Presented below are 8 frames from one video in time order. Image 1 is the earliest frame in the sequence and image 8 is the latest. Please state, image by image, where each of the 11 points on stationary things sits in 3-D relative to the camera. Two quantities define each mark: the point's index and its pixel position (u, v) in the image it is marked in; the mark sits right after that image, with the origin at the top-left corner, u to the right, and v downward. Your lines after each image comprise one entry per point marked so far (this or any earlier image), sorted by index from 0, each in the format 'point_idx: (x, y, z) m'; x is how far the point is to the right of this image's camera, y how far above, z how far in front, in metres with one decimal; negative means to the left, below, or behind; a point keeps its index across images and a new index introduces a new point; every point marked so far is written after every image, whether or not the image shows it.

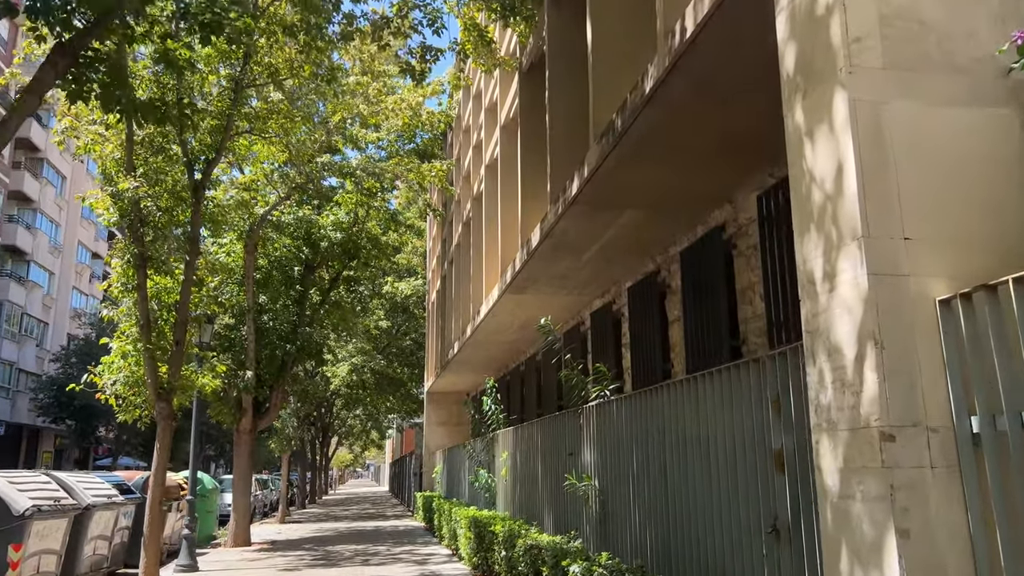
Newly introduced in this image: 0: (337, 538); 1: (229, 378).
0: (-4.1, -5.8, +18.4) m
1: (-6.1, -2.0, +16.9) m
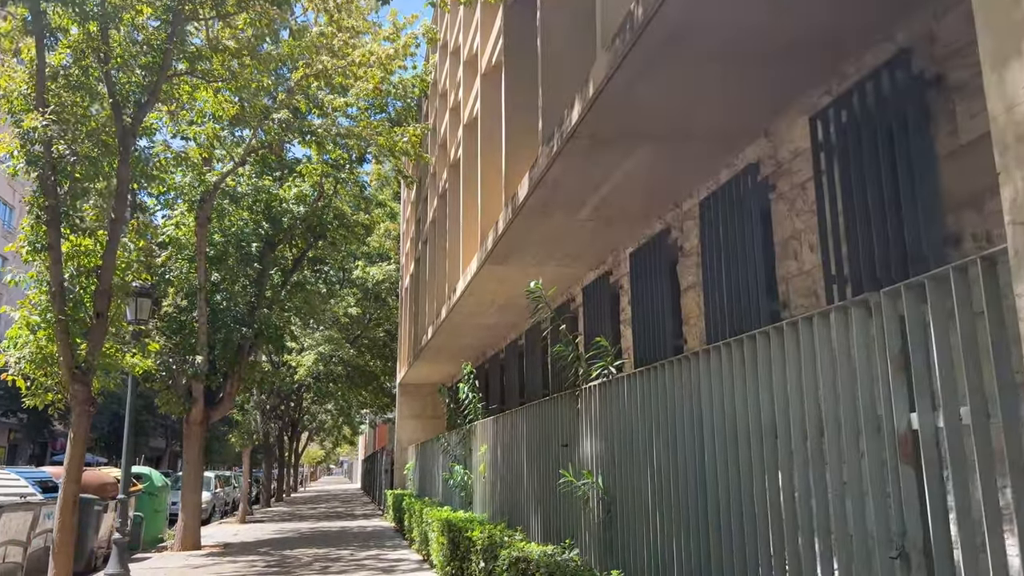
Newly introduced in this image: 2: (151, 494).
0: (-4.6, -5.4, +16.8) m
1: (-6.5, -1.5, +15.3) m
2: (-7.8, -4.5, +17.1) m
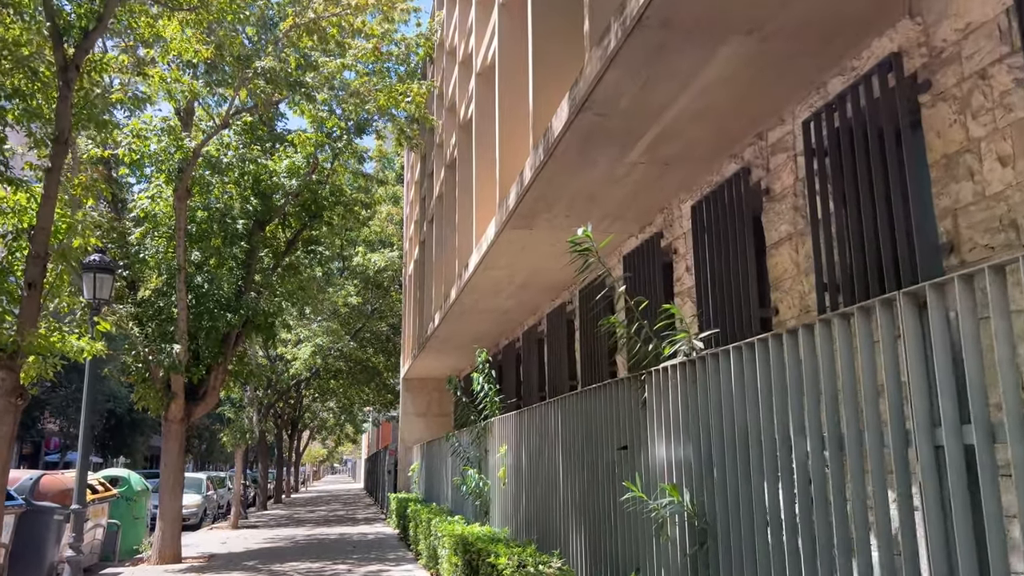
0: (-4.3, -5.0, +15.1) m
1: (-6.2, -1.2, +13.6) m
2: (-7.5, -4.1, +15.4) m
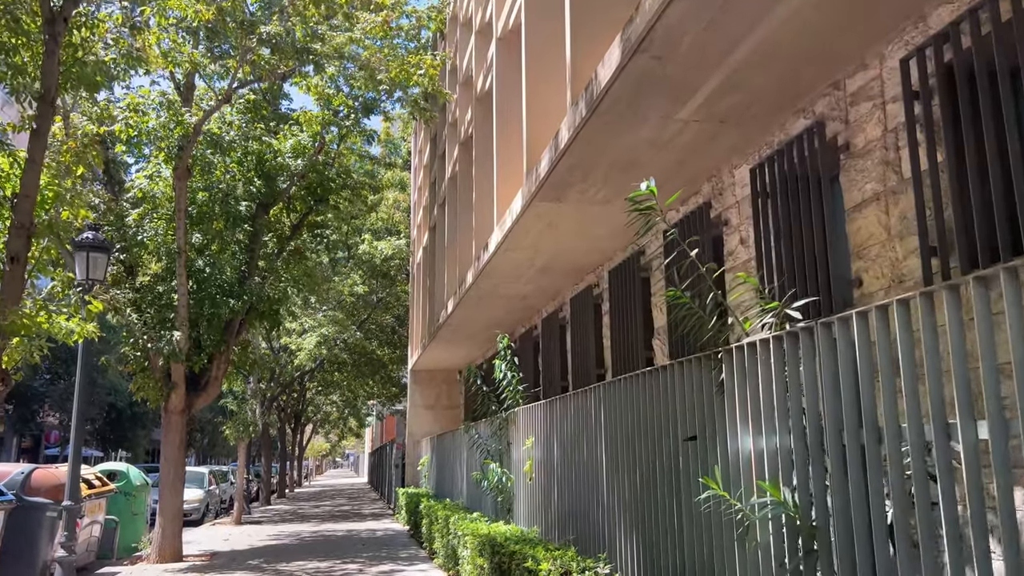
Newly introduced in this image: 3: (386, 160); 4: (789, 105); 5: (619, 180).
0: (-4.0, -4.8, +14.5) m
1: (-5.9, -0.9, +12.9) m
2: (-7.2, -3.8, +14.7) m
3: (-3.1, +3.2, +19.7) m
4: (+2.0, +1.3, +5.7) m
5: (+1.0, +1.0, +7.3) m
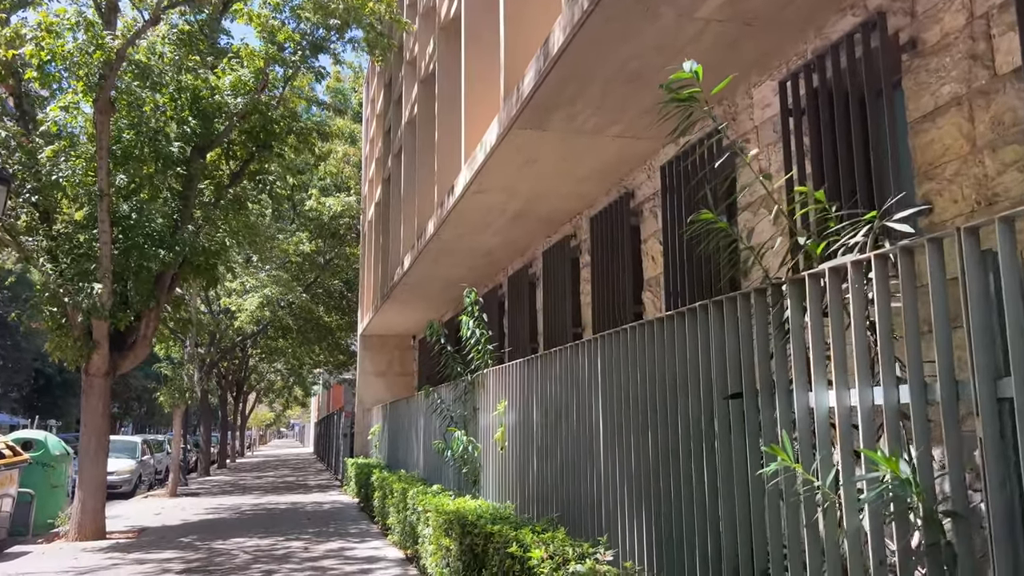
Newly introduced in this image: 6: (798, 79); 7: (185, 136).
0: (-4.7, -4.0, +13.3) m
1: (-6.4, -0.1, +11.4) m
2: (-7.9, -3.0, +13.3) m
3: (-4.1, +4.2, +18.3) m
4: (+1.9, +1.7, +4.8) m
5: (+0.8, +1.5, +6.3) m
6: (+1.9, +1.4, +5.2) m
7: (-5.6, +2.6, +13.4) m
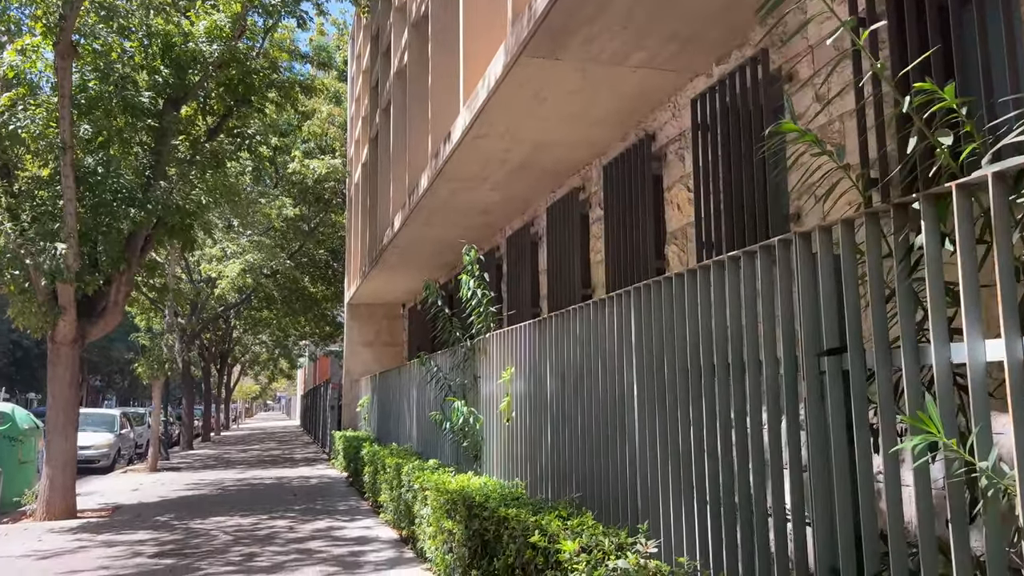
0: (-4.7, -3.4, +12.5) m
1: (-6.4, +0.4, +10.5) m
2: (-7.9, -2.4, +12.4) m
3: (-4.2, +4.9, +17.3) m
4: (+2.1, +2.0, +3.9) m
5: (+0.9, +1.8, +5.4) m
6: (+2.0, +1.7, +4.4) m
7: (-5.6, +3.2, +12.4) m
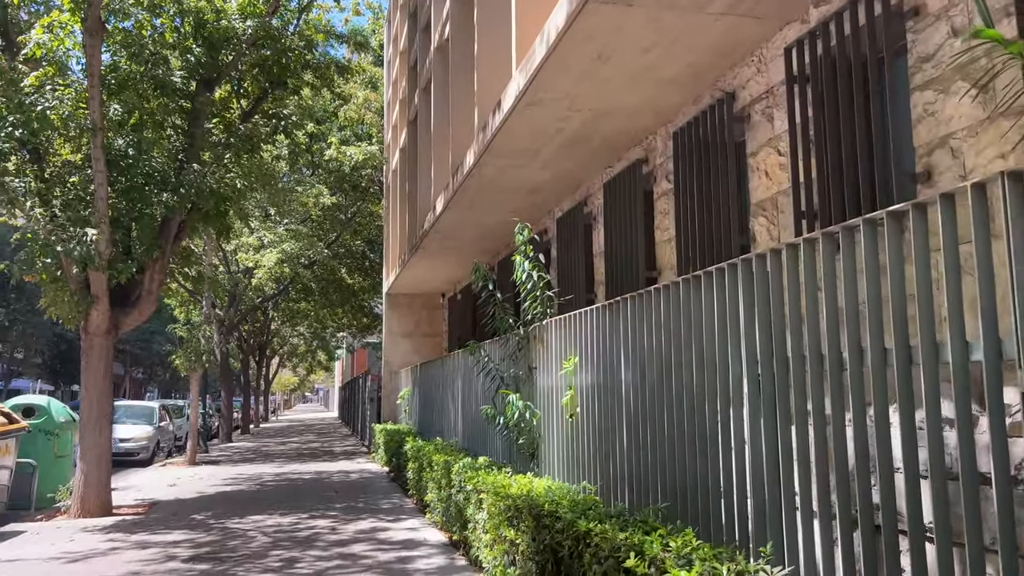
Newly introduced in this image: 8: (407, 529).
0: (-4.0, -3.2, +12.1) m
1: (-5.8, +0.6, +10.1) m
2: (-7.2, -2.2, +12.1) m
3: (-3.3, +5.2, +16.7) m
4: (+2.4, +2.2, +3.1) m
5: (+1.3, +2.0, +4.7) m
6: (+2.3, +1.8, +3.6) m
7: (-4.9, +3.4, +11.9) m
8: (-1.2, -2.6, +8.6) m
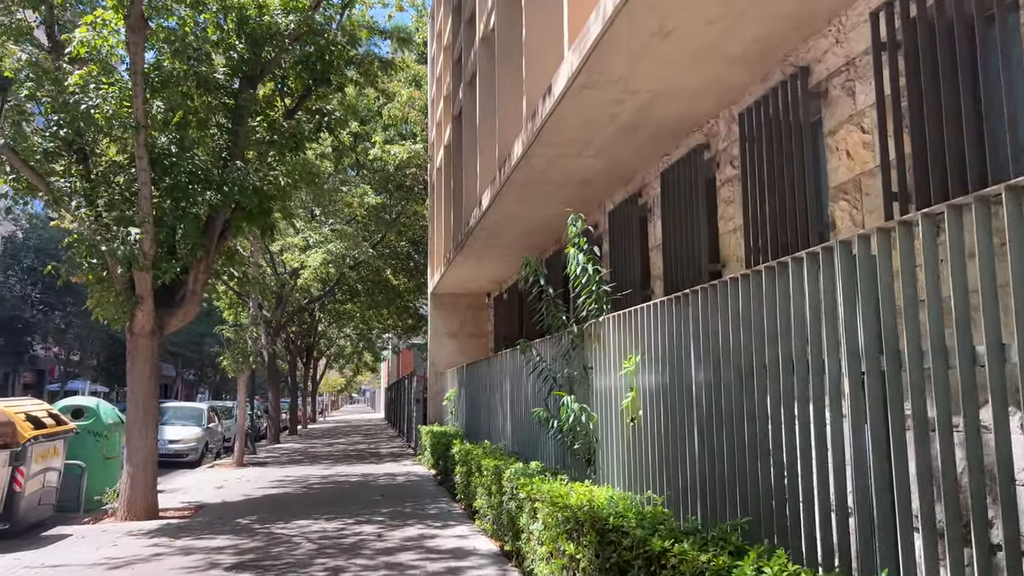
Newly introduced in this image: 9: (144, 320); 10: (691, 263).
0: (-3.2, -3.2, +11.8) m
1: (-5.2, +0.6, +10.0) m
2: (-6.4, -2.3, +12.1) m
3: (-2.3, +5.2, +16.5) m
4: (+2.6, +2.2, +2.6) m
5: (+1.6, +2.0, +4.2) m
6: (+2.6, +1.9, +3.0) m
7: (-4.2, +3.4, +11.8) m
8: (-0.6, -2.6, +8.3) m
9: (-5.0, -0.4, +10.8) m
10: (+1.7, +0.2, +7.4) m
